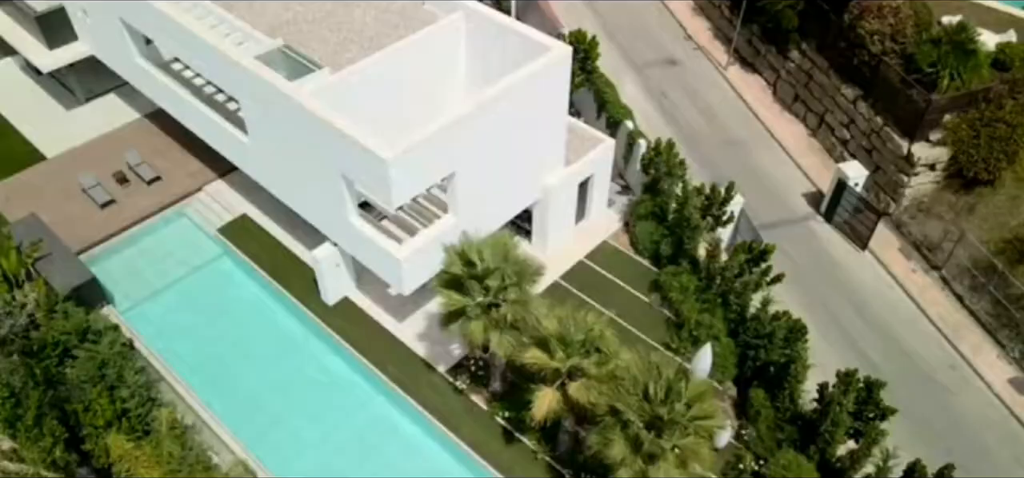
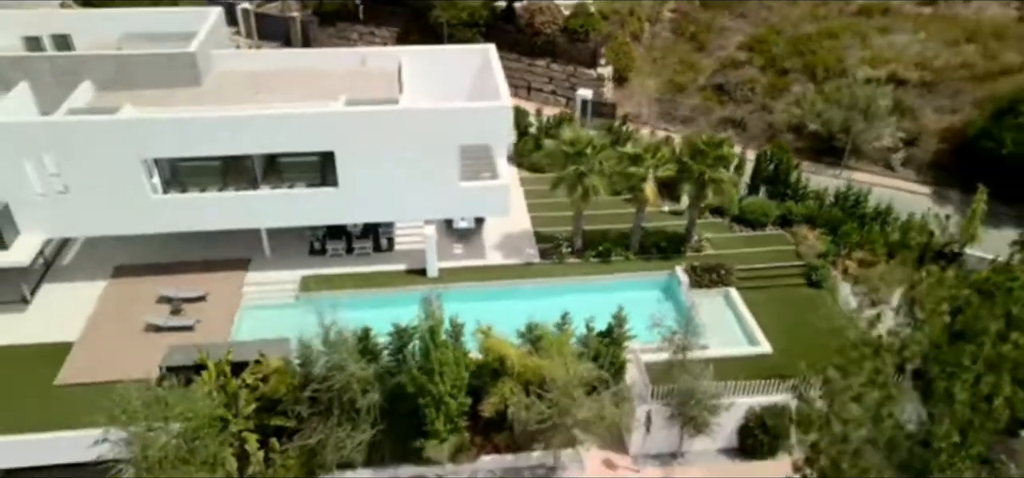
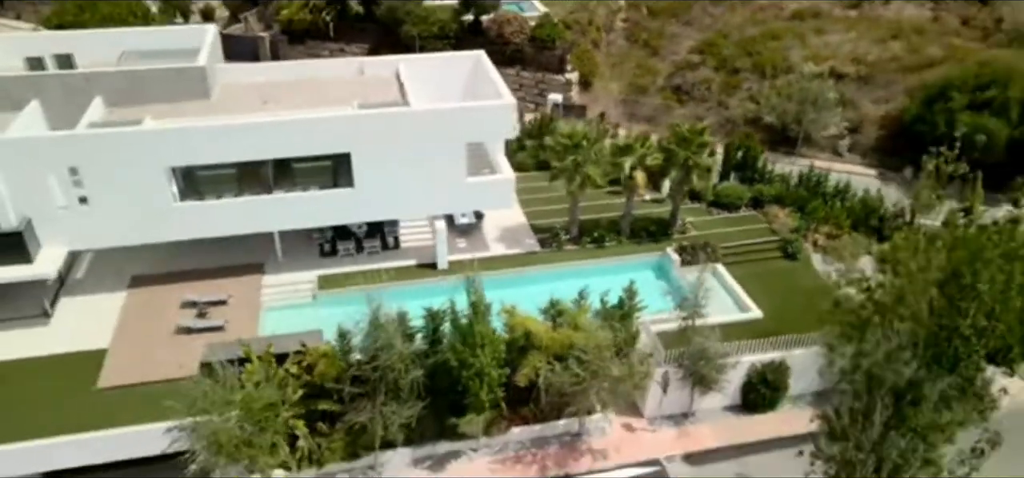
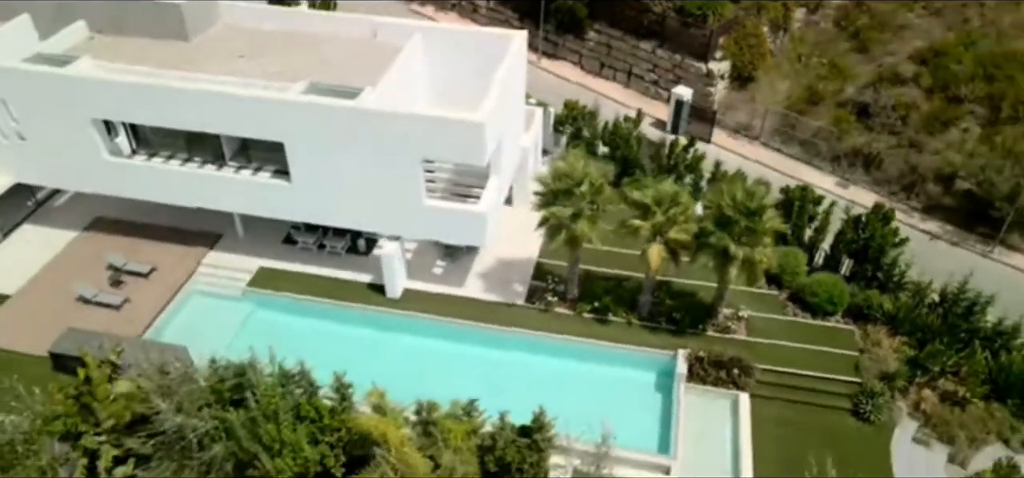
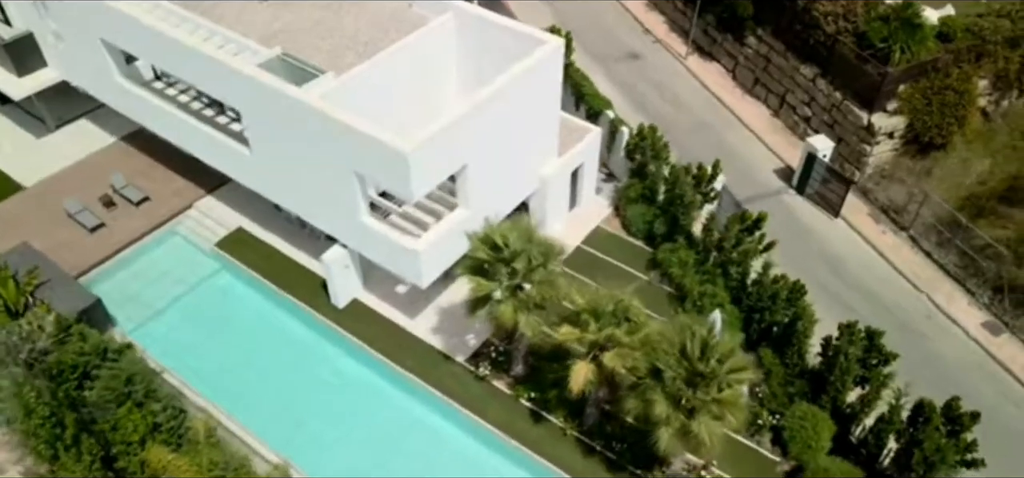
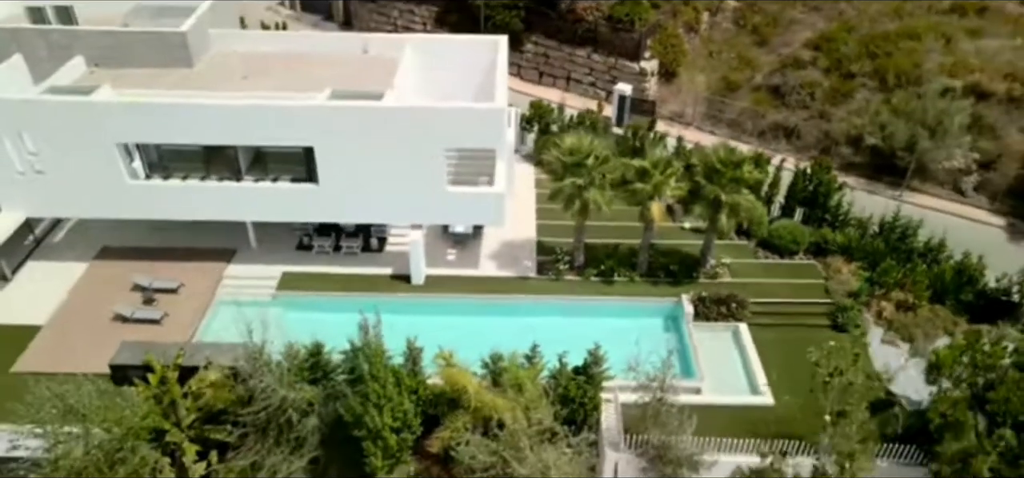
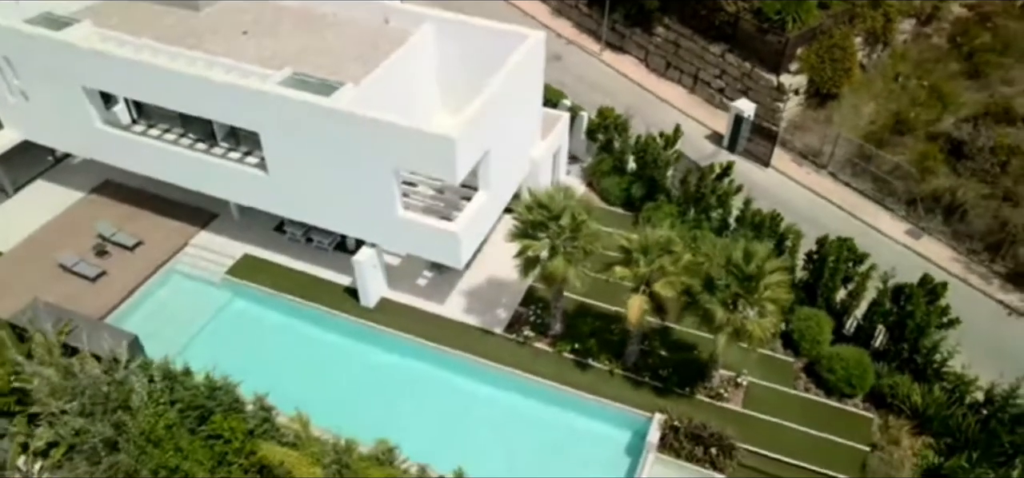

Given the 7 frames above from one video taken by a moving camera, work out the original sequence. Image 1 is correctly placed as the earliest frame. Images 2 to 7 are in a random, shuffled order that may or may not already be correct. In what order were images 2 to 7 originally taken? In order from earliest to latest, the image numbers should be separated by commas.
5, 7, 4, 6, 2, 3
